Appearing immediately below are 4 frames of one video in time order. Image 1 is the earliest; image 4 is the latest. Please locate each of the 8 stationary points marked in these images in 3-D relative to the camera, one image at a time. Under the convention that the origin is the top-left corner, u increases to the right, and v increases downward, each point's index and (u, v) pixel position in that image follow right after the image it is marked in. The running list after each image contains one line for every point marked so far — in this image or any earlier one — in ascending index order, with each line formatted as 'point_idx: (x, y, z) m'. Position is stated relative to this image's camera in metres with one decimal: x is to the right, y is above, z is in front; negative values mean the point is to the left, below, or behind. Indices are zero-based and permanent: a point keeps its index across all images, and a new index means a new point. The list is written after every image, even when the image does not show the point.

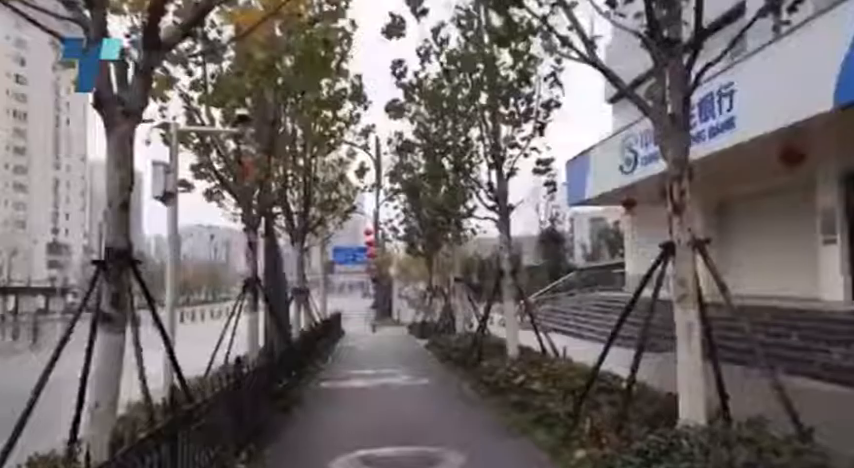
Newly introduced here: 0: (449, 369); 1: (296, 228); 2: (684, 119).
0: (+0.5, -3.1, +13.2) m
1: (-4.3, +0.2, +18.8) m
2: (+2.5, +1.1, +5.5) m
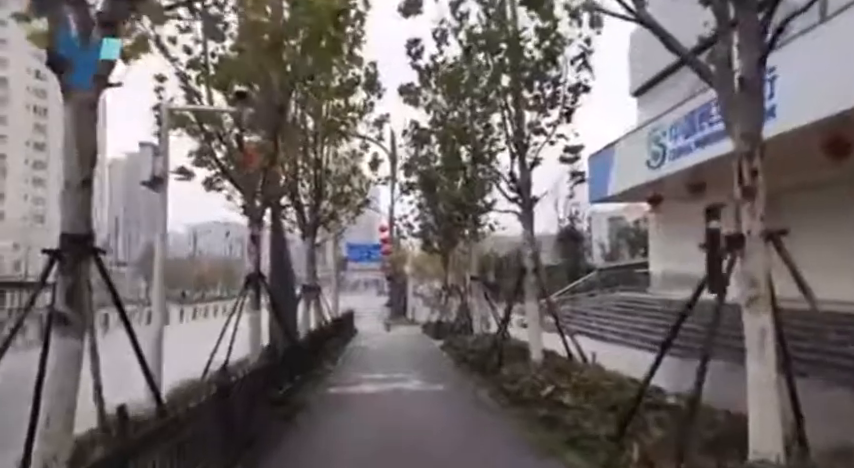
0: (+0.8, -3.0, +12.3) m
1: (-3.8, +0.4, +18.0) m
2: (+2.6, +1.2, +4.5) m
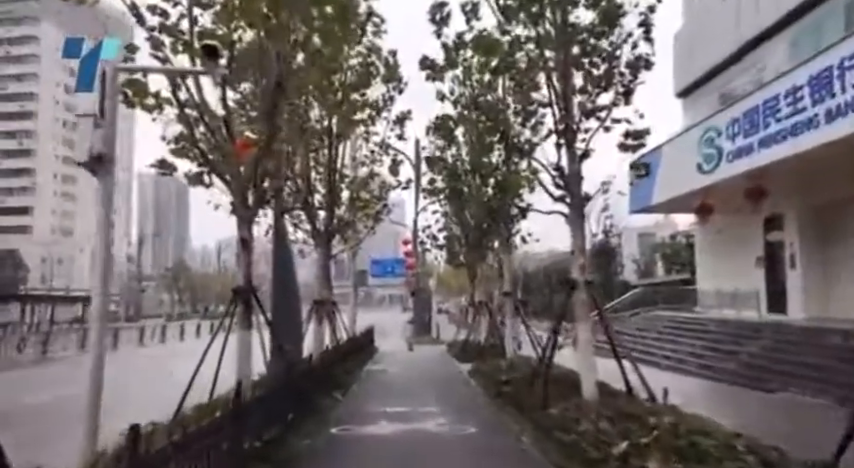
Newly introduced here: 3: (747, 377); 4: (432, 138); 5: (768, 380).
0: (+1.3, -3.2, +10.2) m
1: (-3.1, +0.1, +16.3) m
2: (+2.8, +1.3, +2.5) m
3: (+7.1, -3.2, +12.5) m
4: (+0.2, +3.0, +18.1) m
5: (+7.2, -3.1, +11.9) m
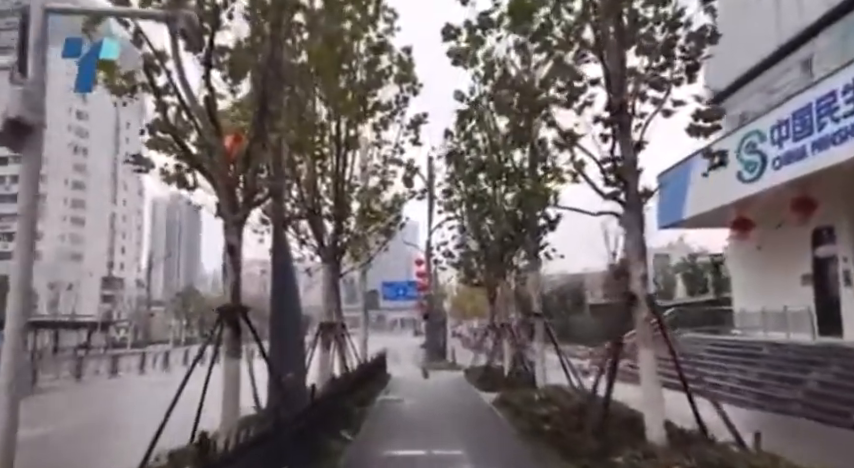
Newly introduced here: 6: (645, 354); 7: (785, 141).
0: (+1.7, -3.3, +8.6) m
1: (-2.6, -0.3, +14.8) m
2: (+3.0, +1.5, +1.0) m
3: (+7.5, -3.3, +10.7) m
4: (+0.7, +2.6, +16.7) m
5: (+7.6, -3.2, +10.2) m
6: (+2.6, -1.5, +6.9) m
7: (+9.8, +2.6, +15.5) m
